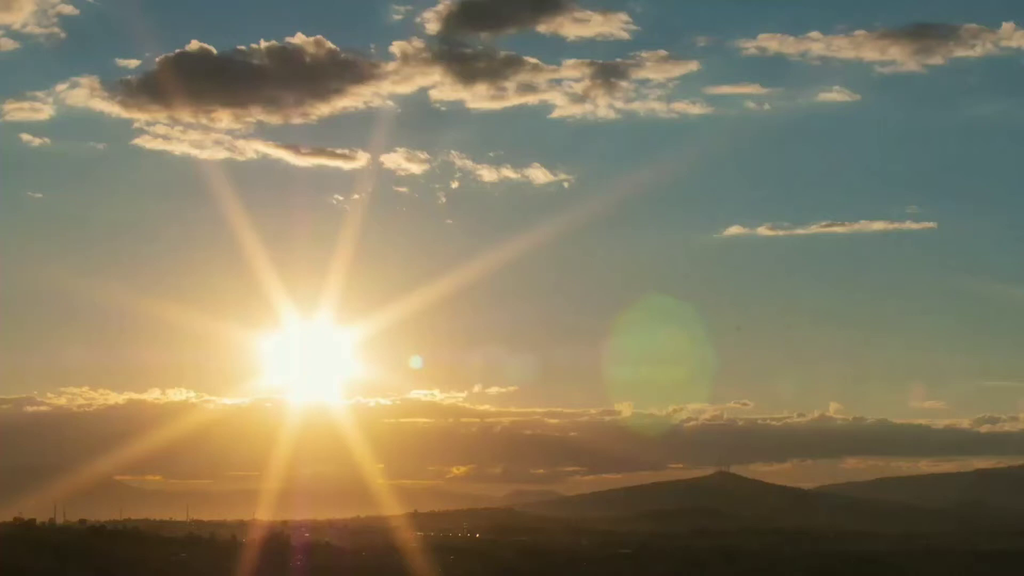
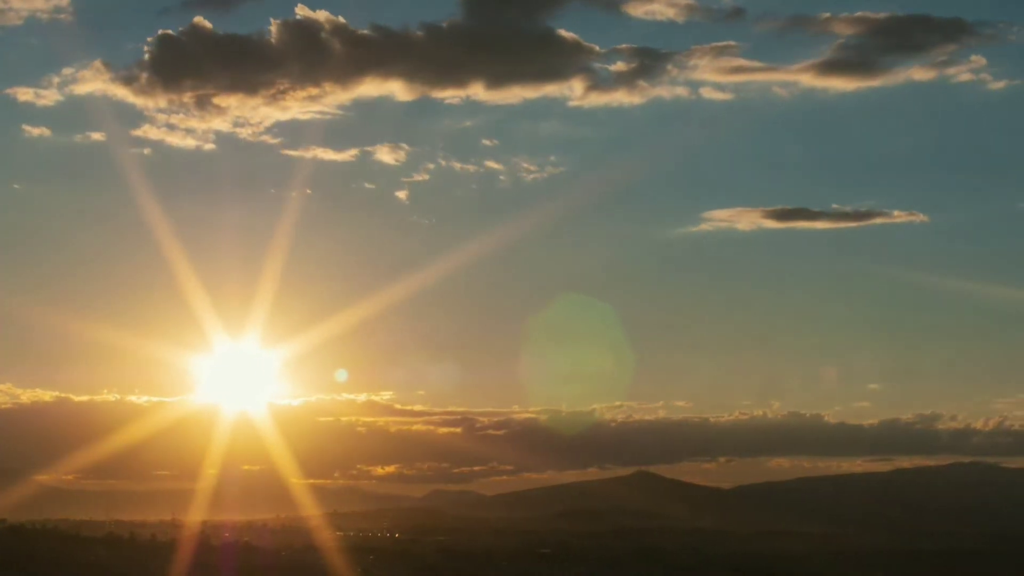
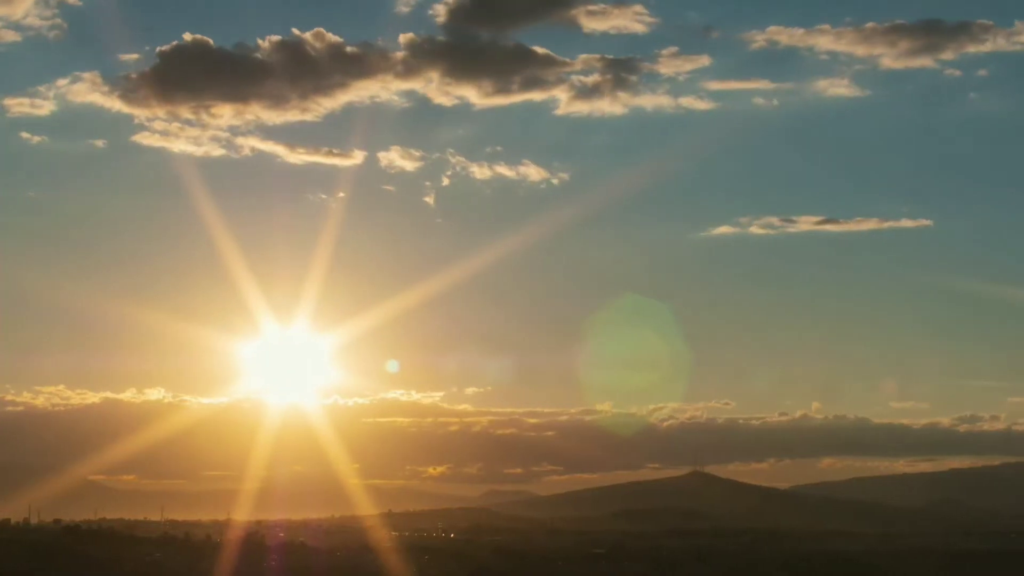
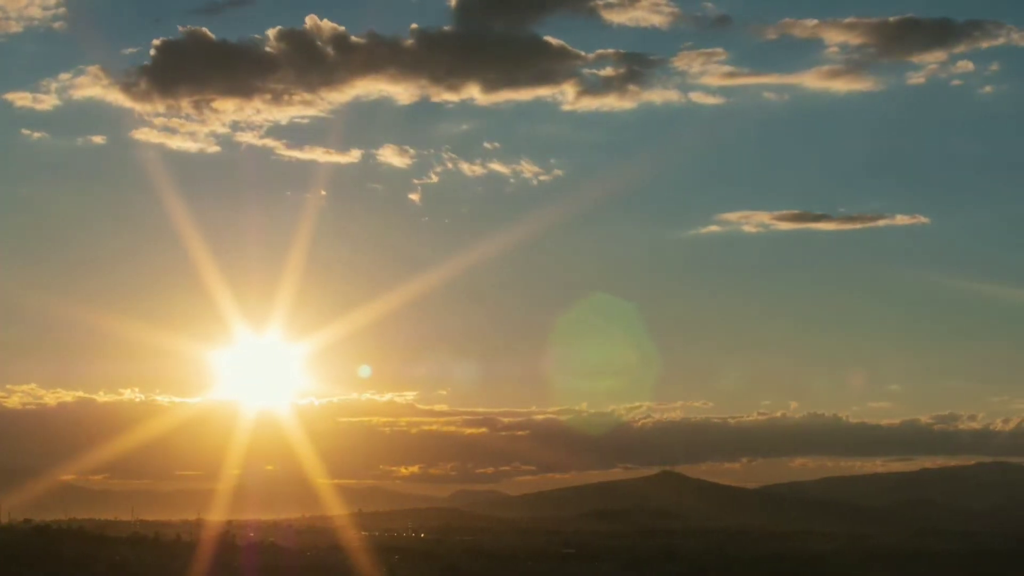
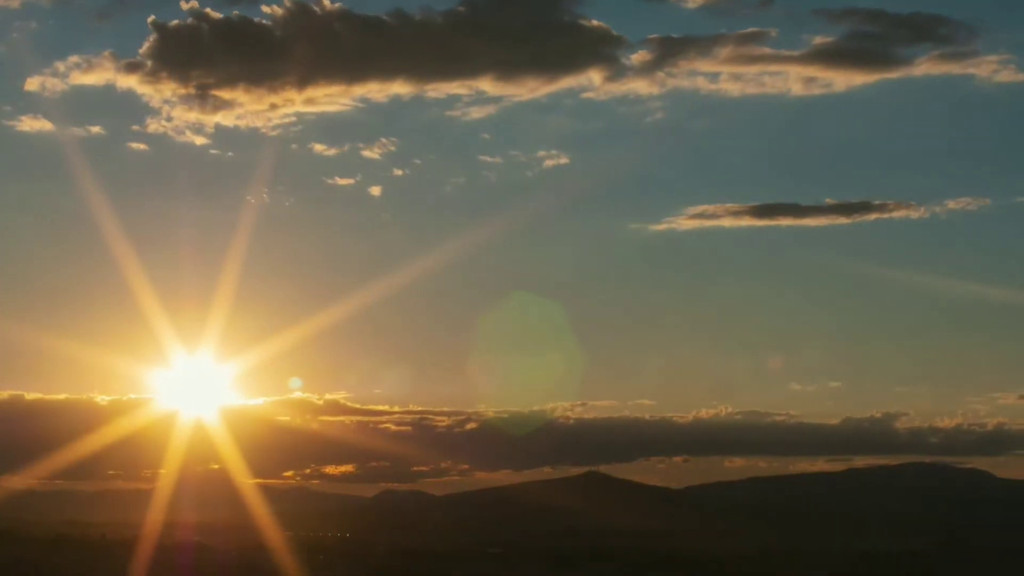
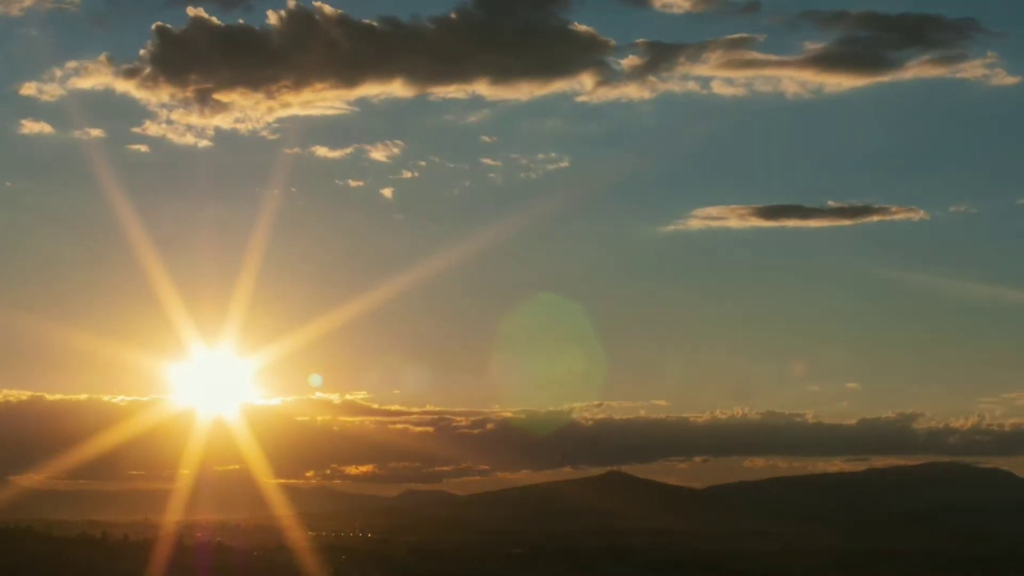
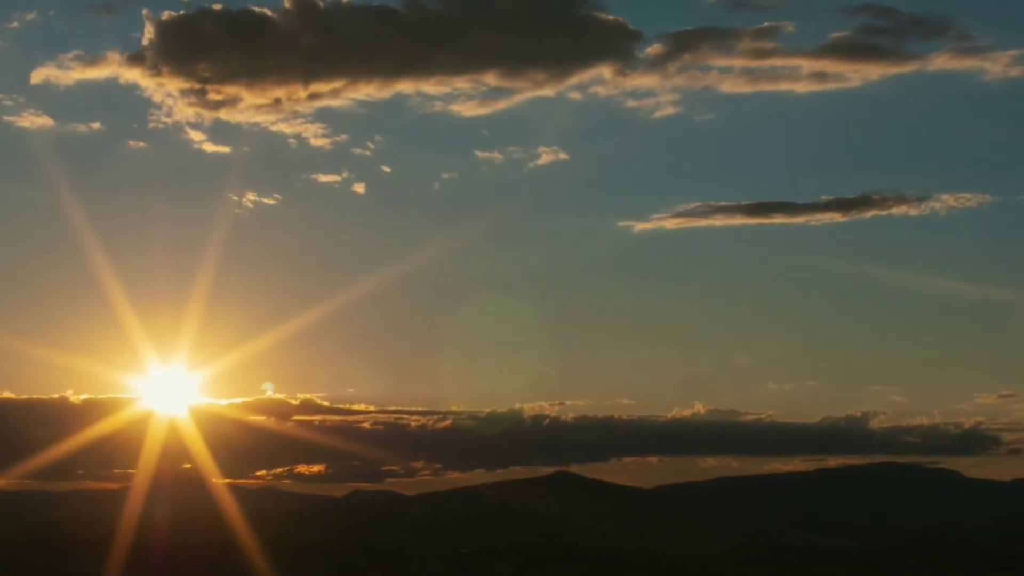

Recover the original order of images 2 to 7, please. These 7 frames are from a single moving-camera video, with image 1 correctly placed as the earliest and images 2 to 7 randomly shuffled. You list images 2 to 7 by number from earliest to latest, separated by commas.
3, 4, 2, 6, 5, 7
